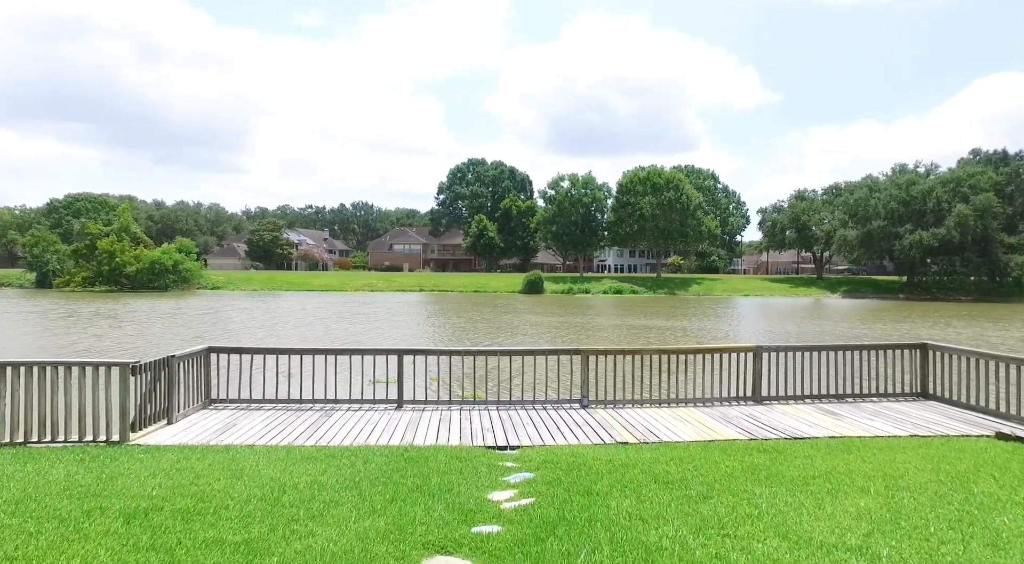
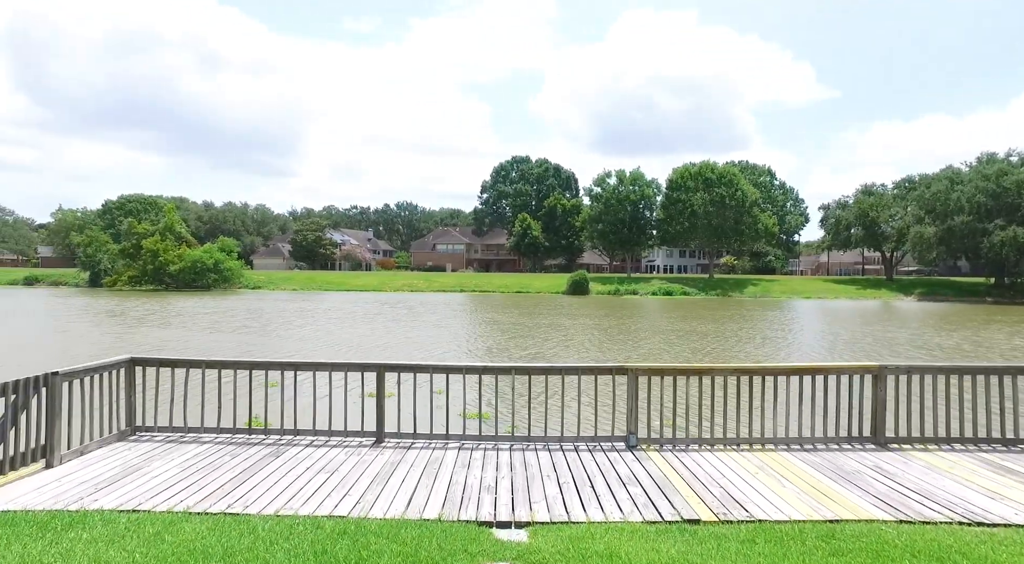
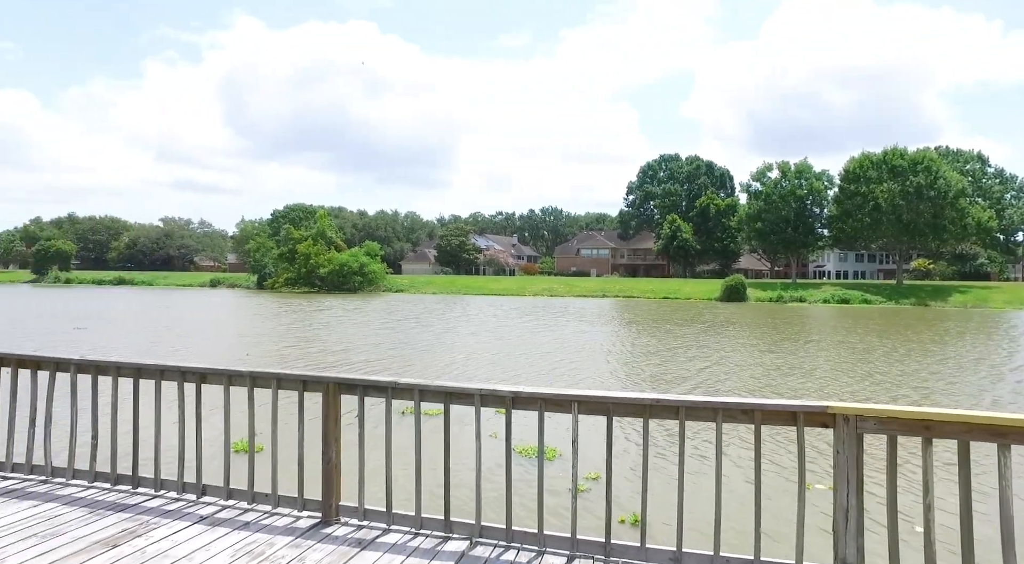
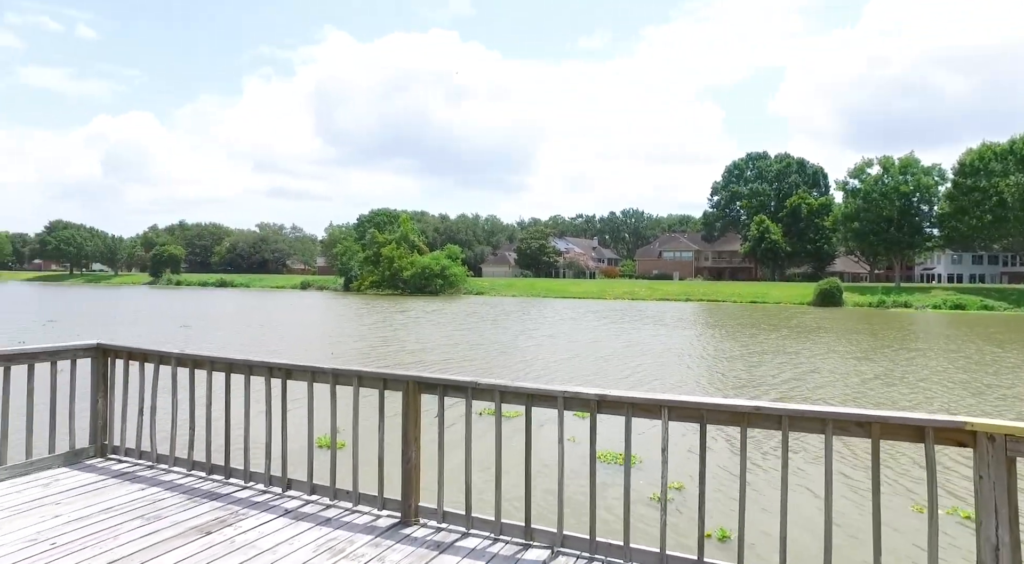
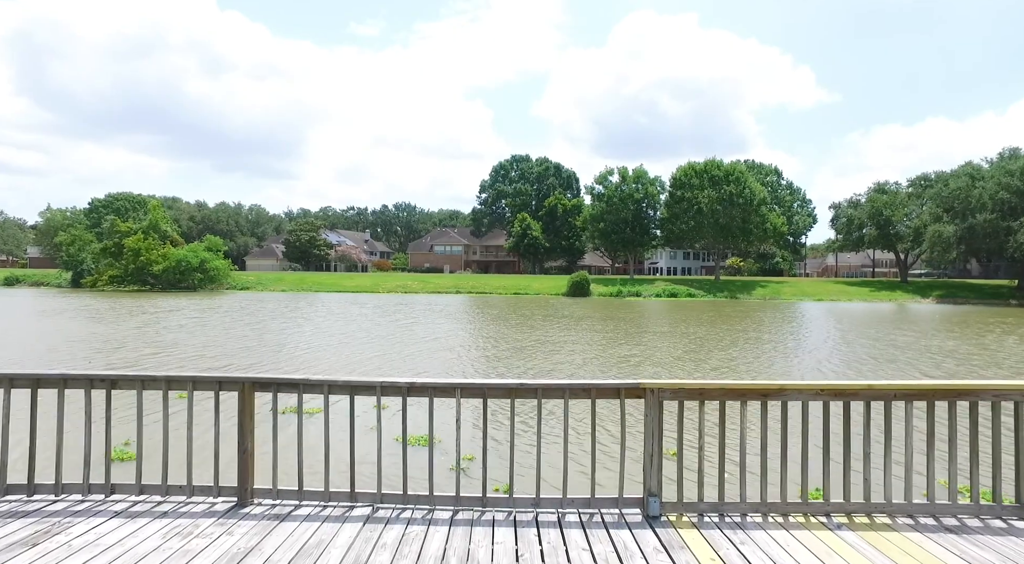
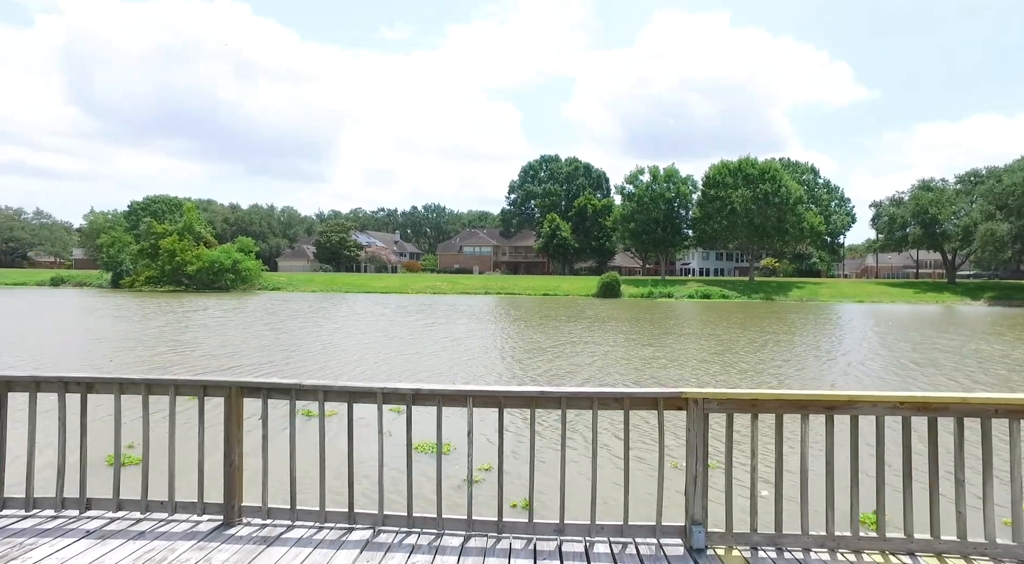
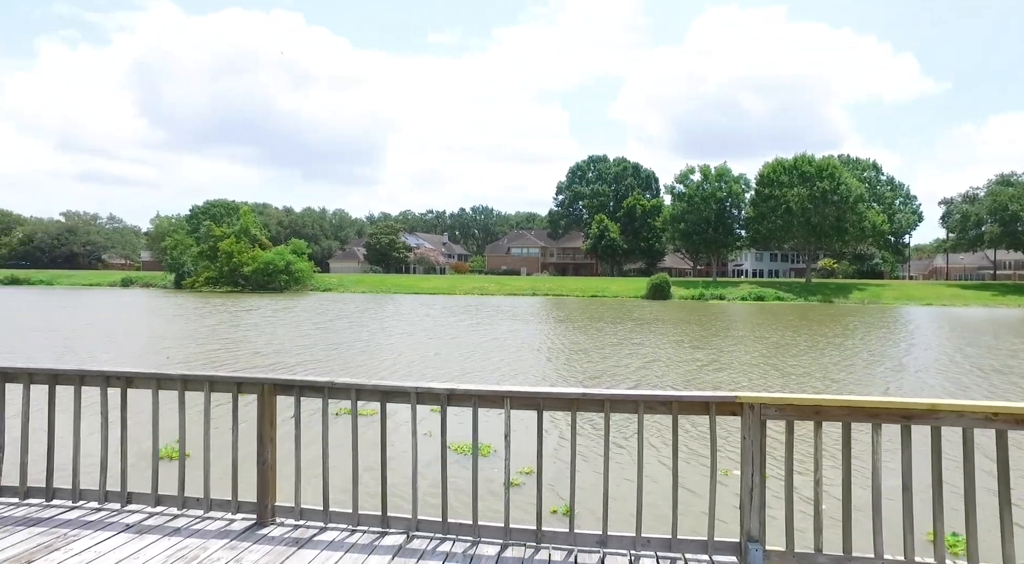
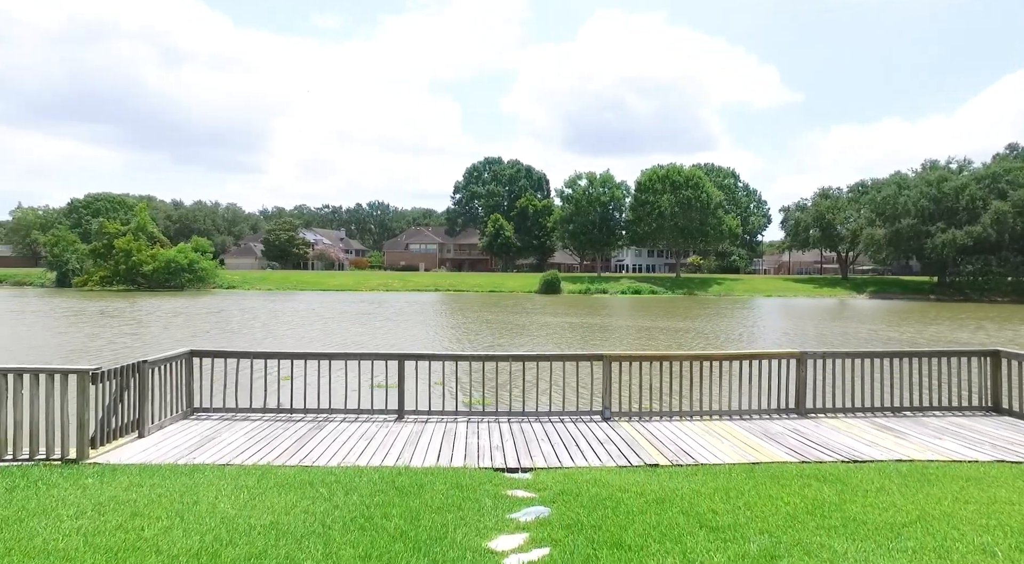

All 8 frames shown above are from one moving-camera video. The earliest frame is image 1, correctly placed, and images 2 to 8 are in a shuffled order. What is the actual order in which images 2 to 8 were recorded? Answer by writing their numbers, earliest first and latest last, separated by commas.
8, 2, 5, 6, 7, 3, 4
